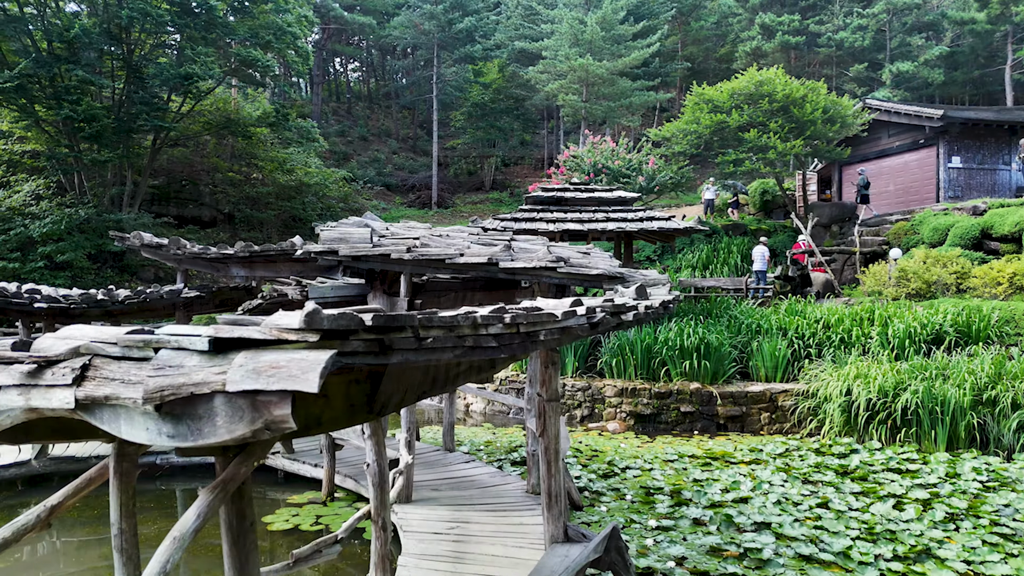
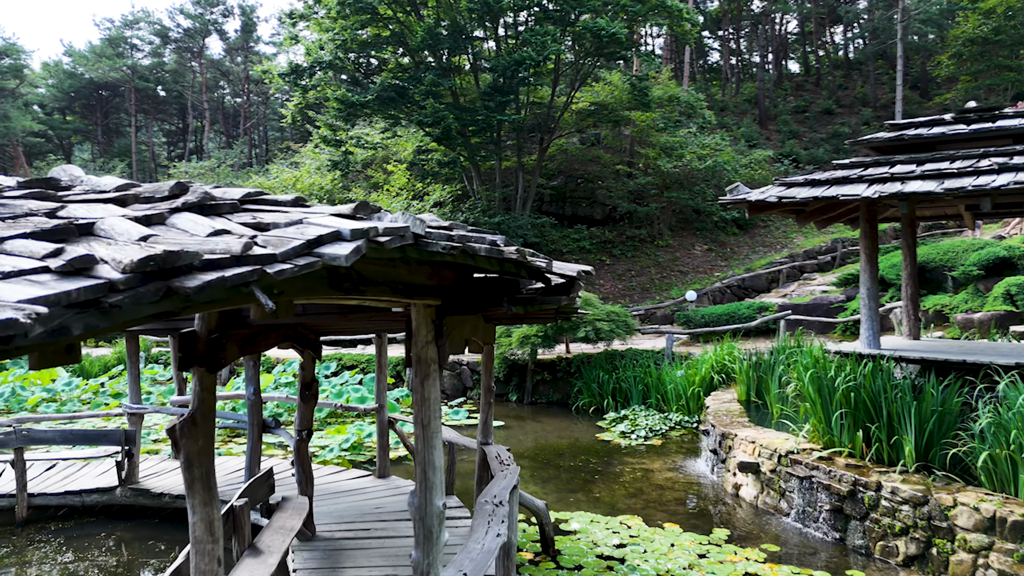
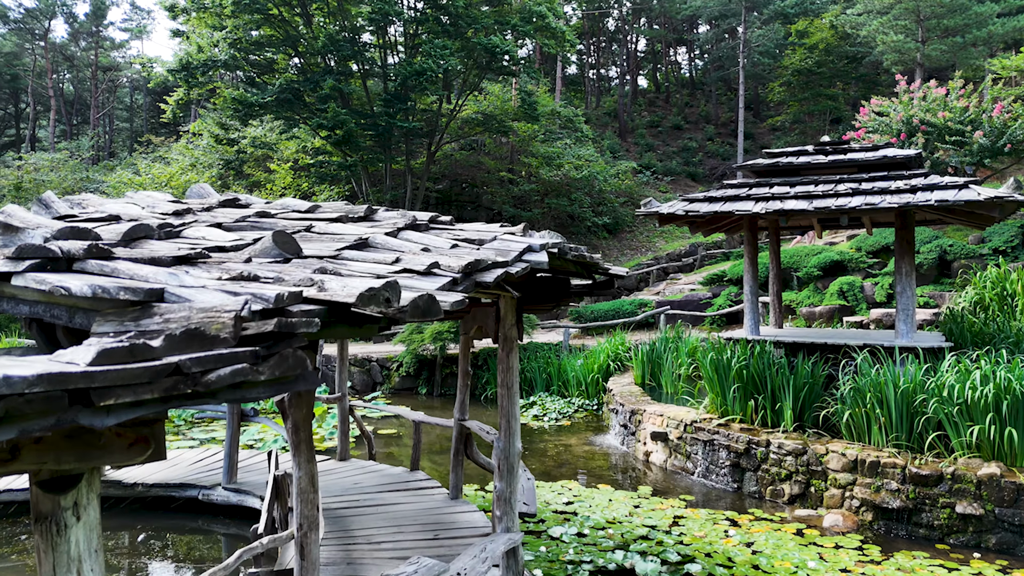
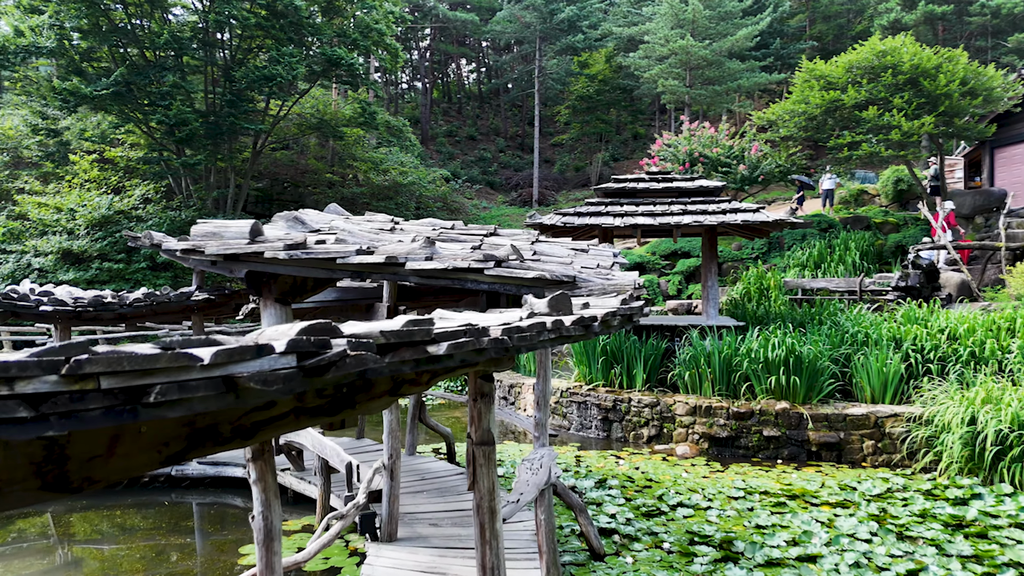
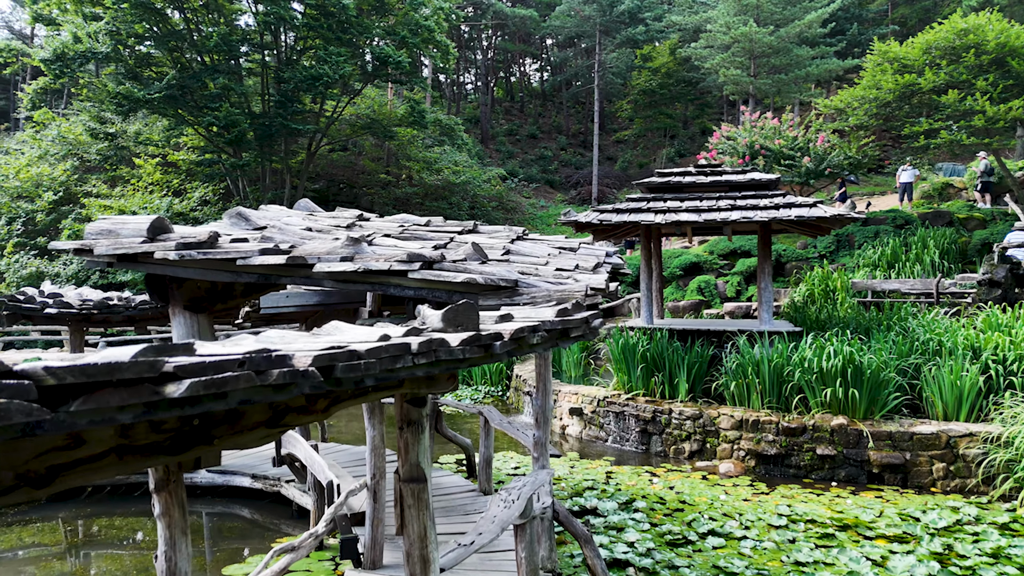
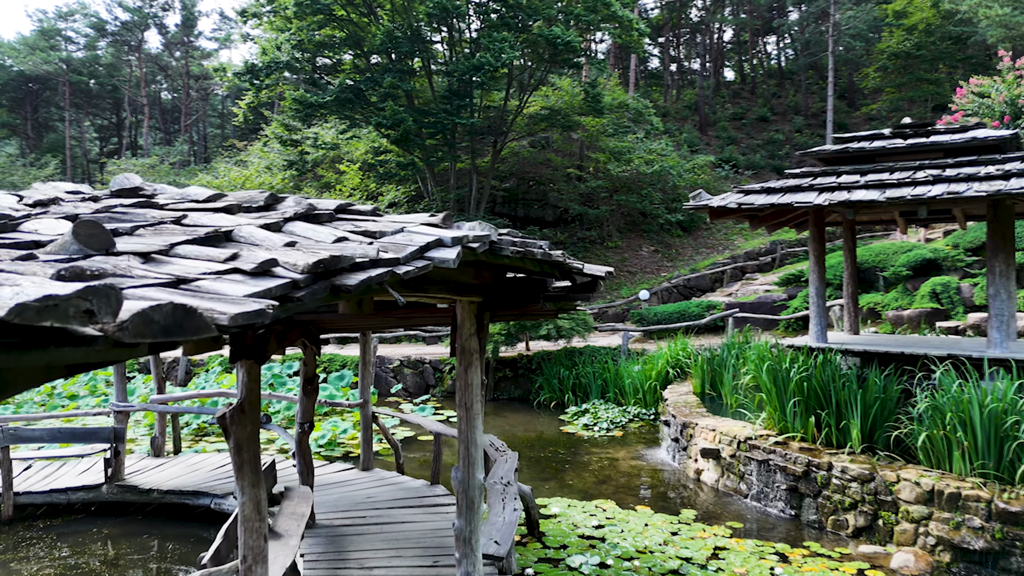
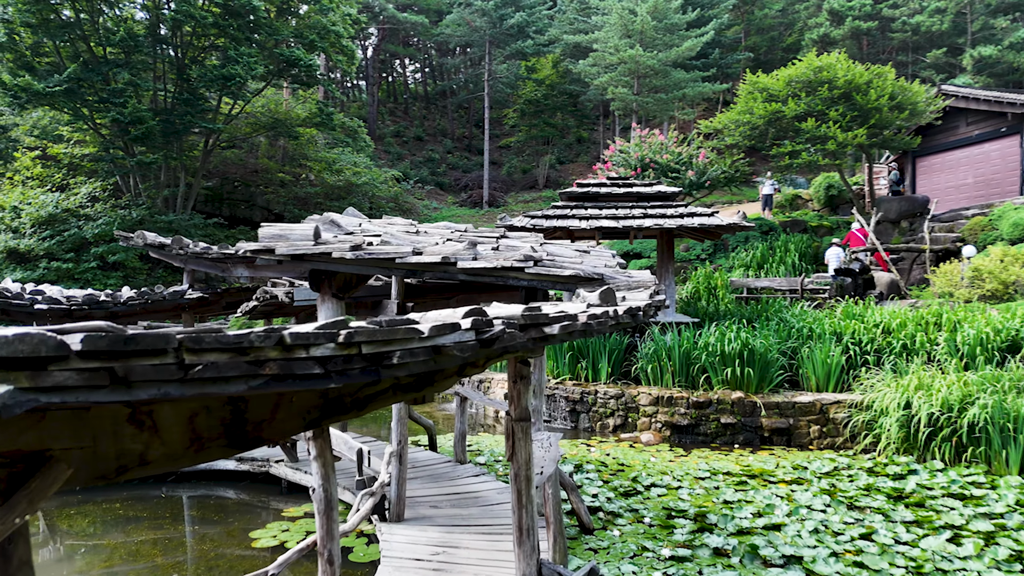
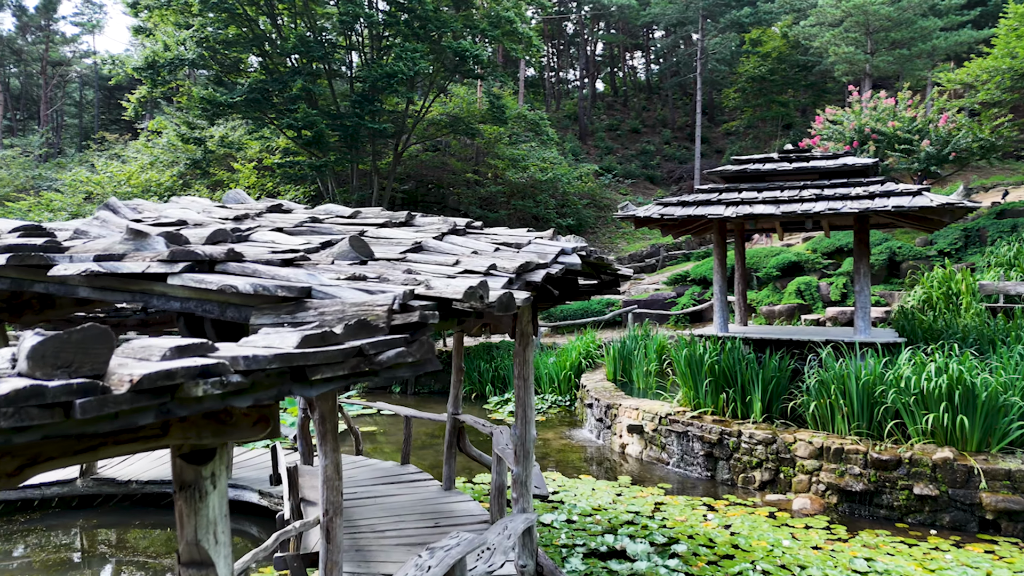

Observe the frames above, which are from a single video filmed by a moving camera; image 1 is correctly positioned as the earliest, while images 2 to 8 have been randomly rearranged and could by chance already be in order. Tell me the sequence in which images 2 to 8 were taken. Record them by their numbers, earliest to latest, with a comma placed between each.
7, 4, 5, 8, 3, 6, 2
